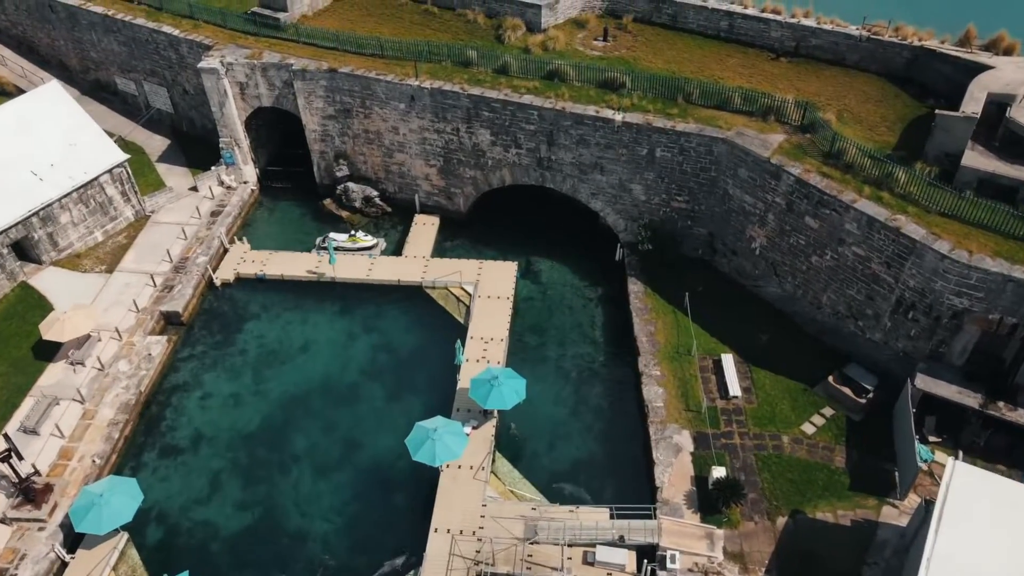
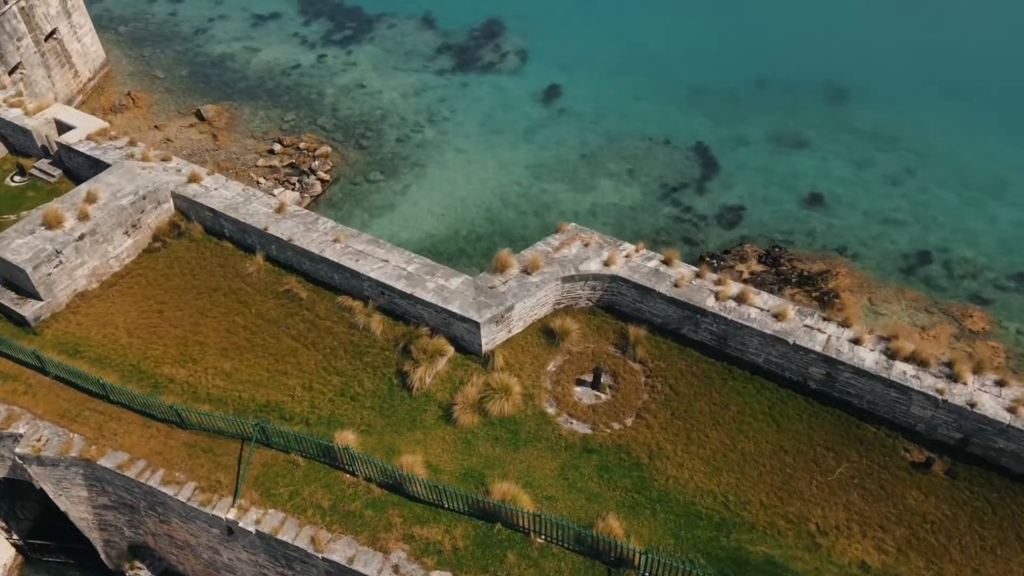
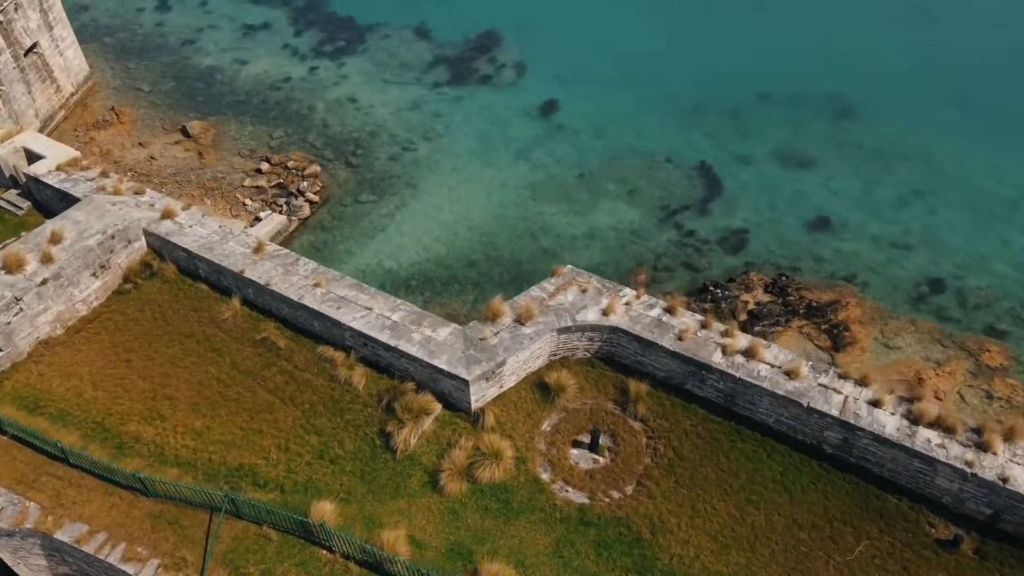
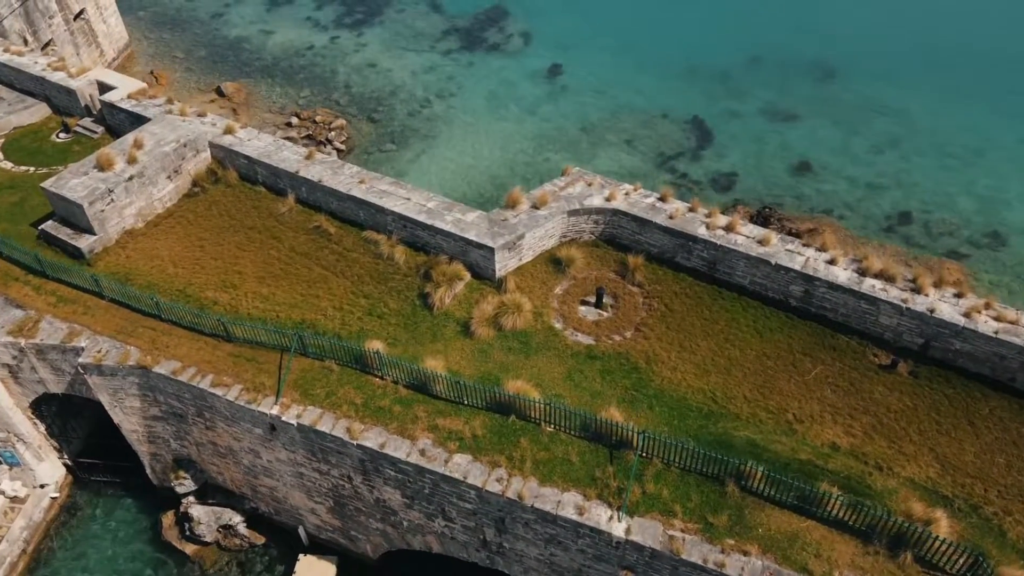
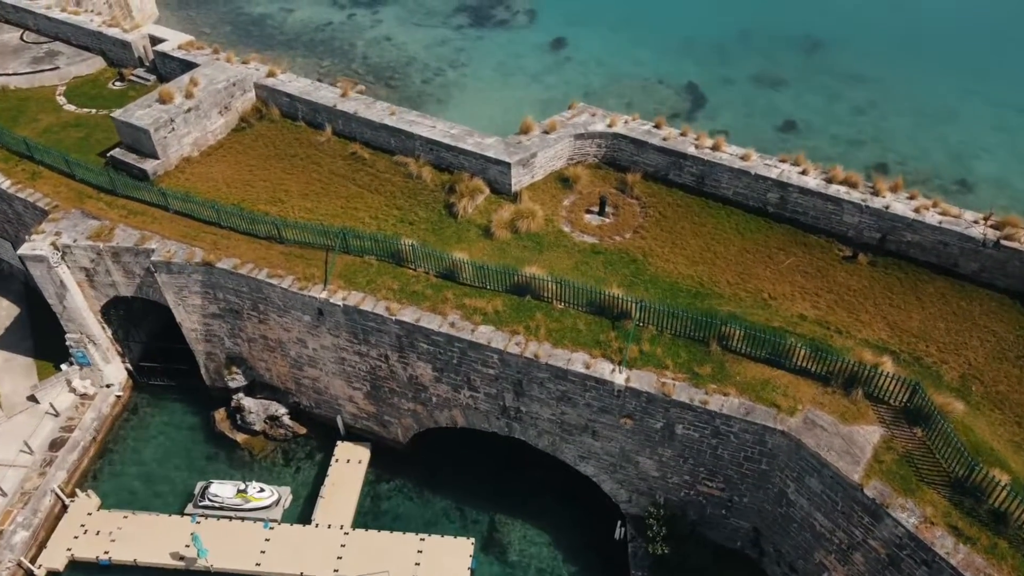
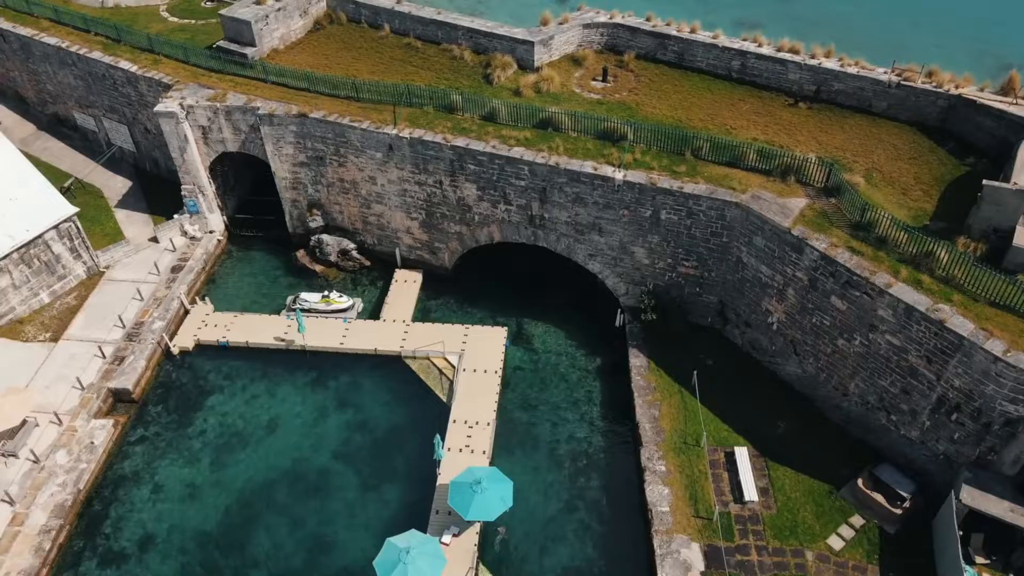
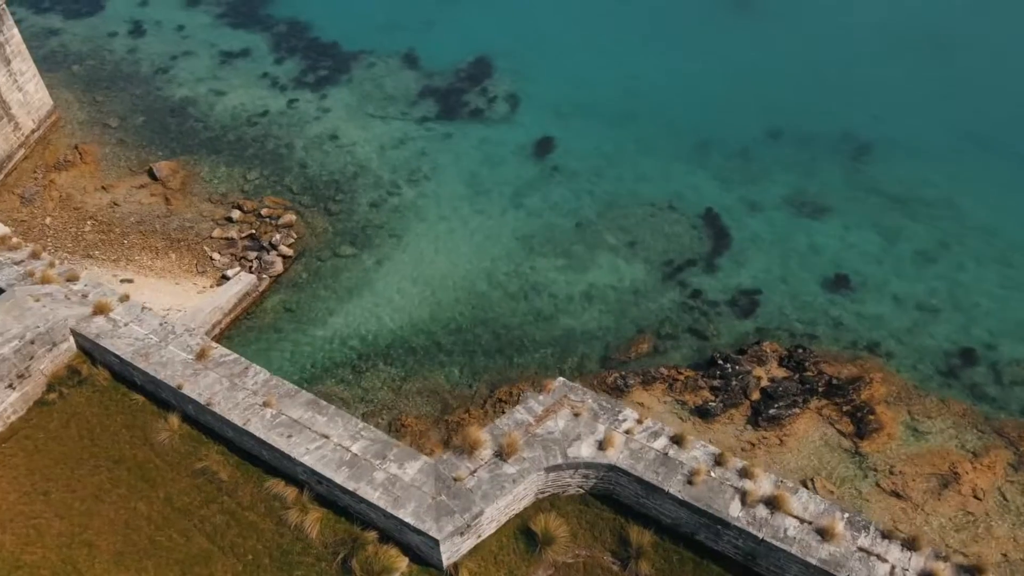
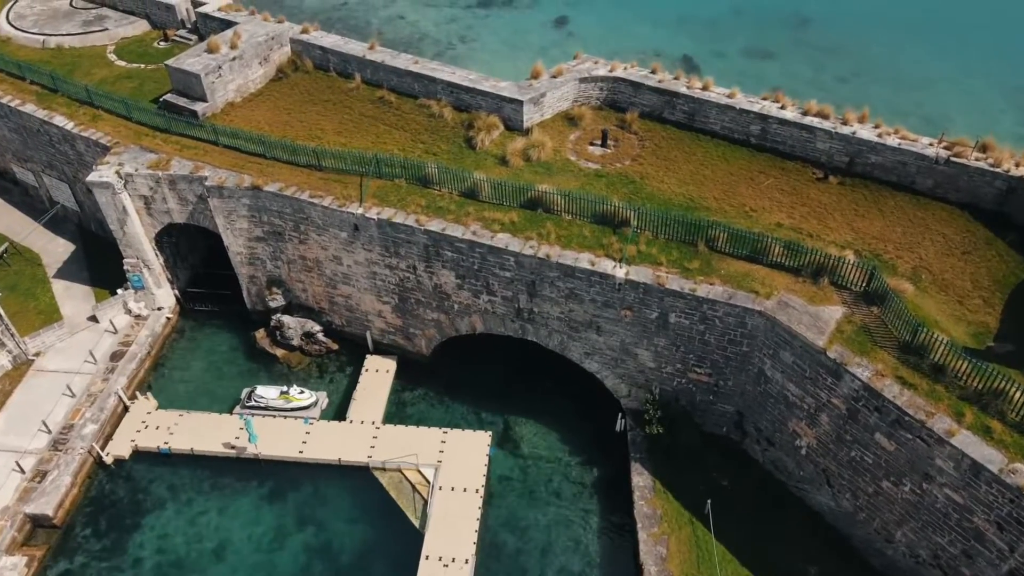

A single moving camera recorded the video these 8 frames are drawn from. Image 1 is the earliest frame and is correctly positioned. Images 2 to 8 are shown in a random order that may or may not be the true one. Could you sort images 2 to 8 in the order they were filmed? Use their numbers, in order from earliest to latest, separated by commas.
6, 8, 5, 4, 2, 3, 7
